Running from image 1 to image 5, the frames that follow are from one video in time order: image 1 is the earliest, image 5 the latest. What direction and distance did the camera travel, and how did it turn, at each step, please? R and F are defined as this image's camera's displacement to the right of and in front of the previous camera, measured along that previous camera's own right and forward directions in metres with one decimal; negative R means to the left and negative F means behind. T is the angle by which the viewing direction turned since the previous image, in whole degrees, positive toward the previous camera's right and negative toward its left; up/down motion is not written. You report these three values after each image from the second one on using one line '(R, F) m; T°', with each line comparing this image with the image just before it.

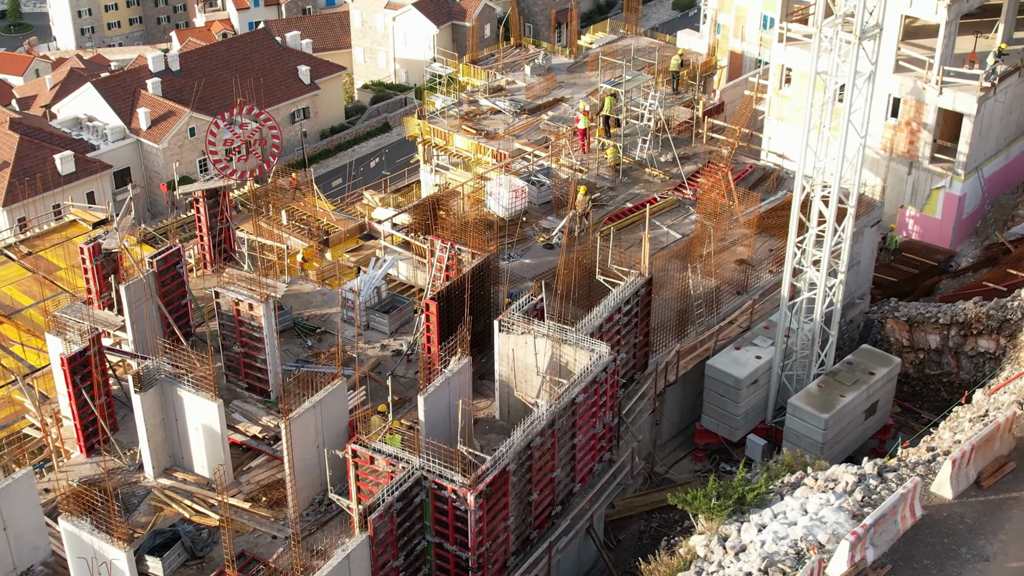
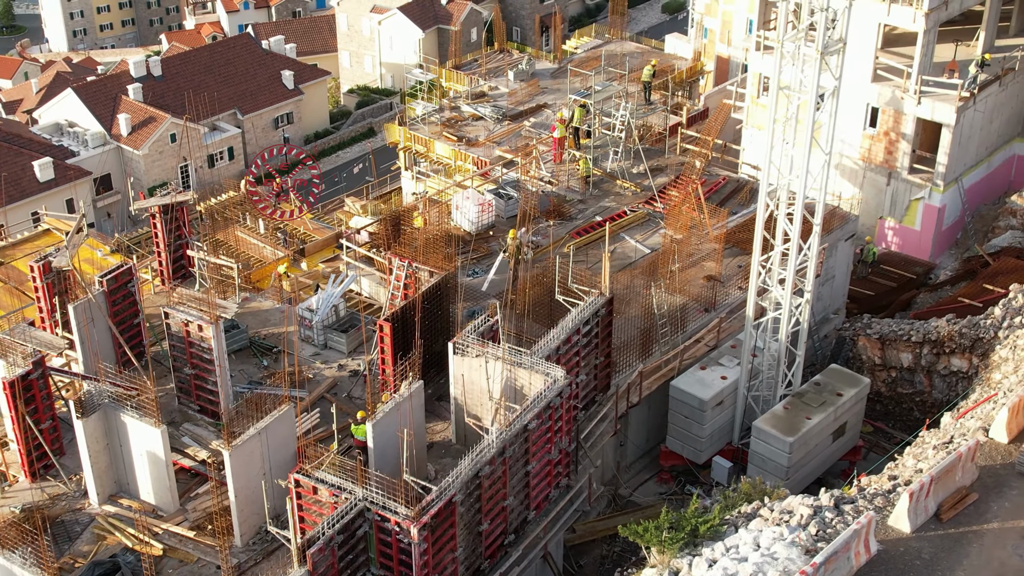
(+0.9, +0.7) m; 0°
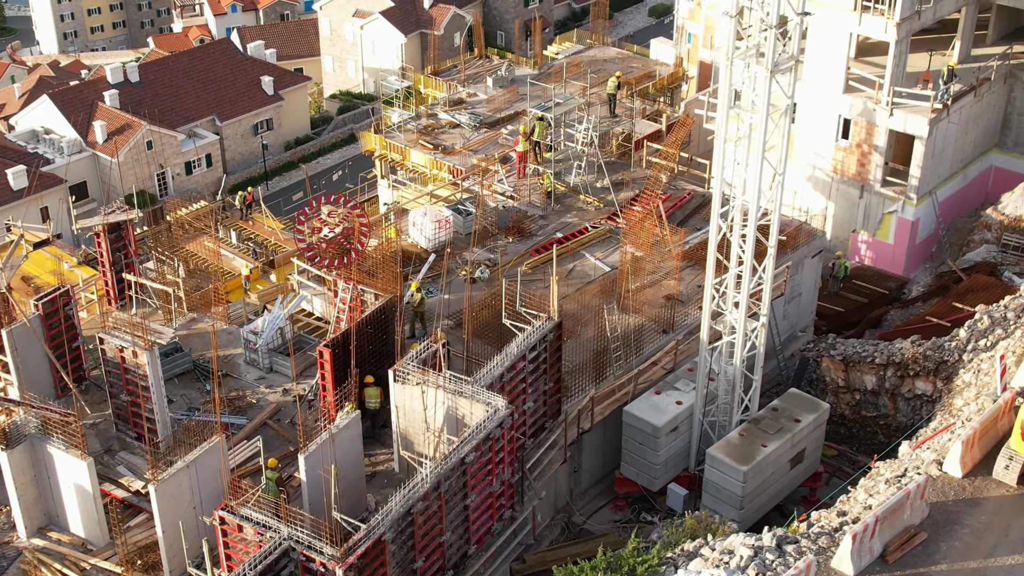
(+1.1, +0.8) m; 0°
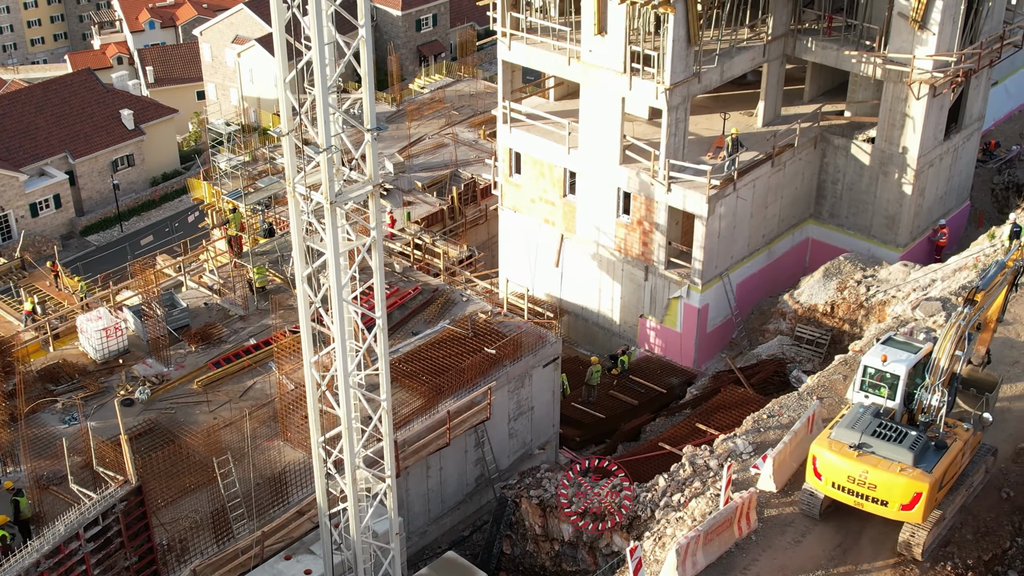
(+7.5, +4.6) m; -1°
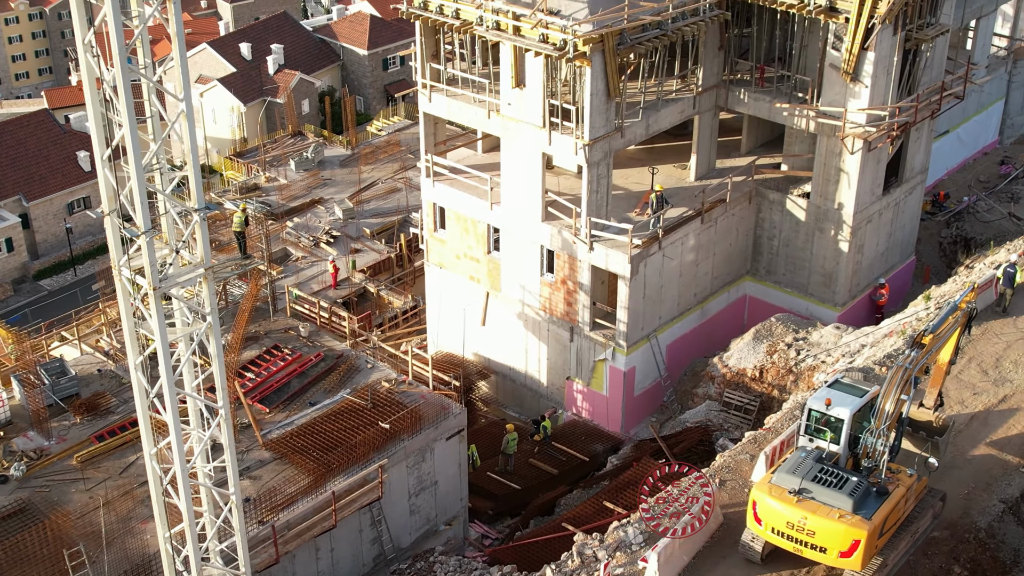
(+2.2, +1.4) m; 0°
